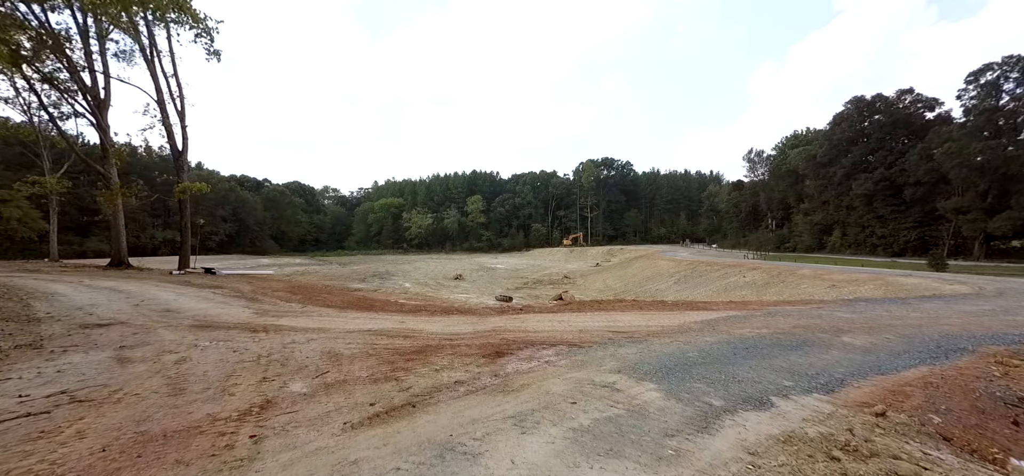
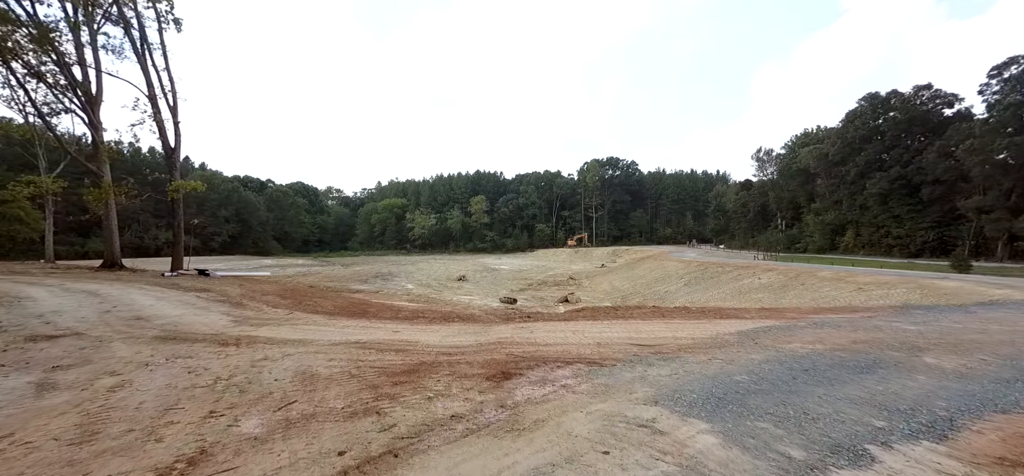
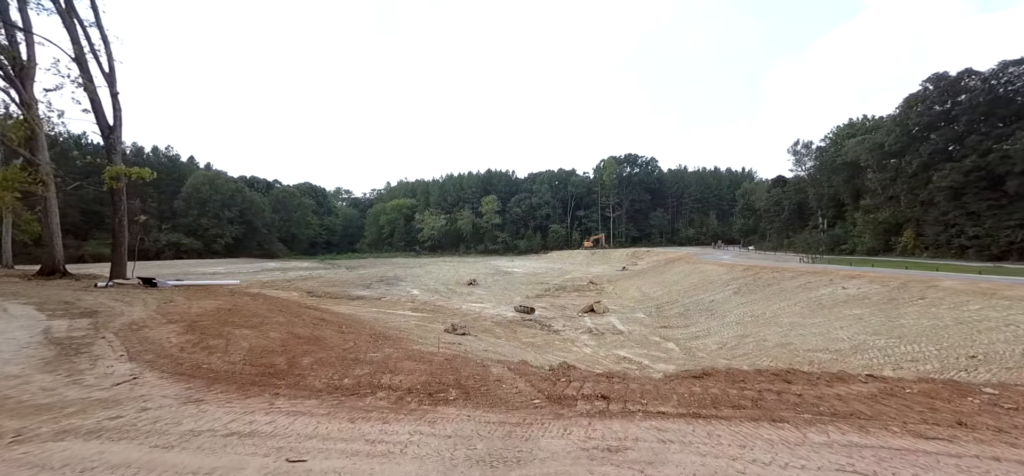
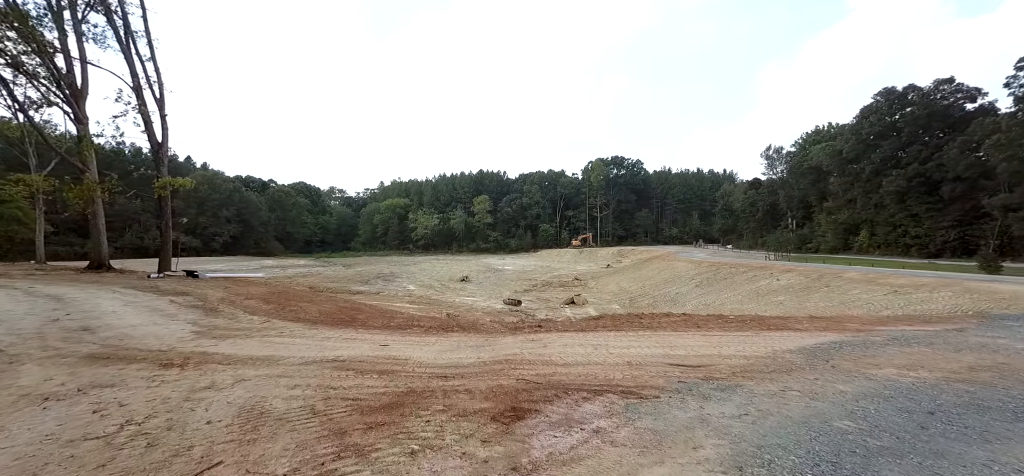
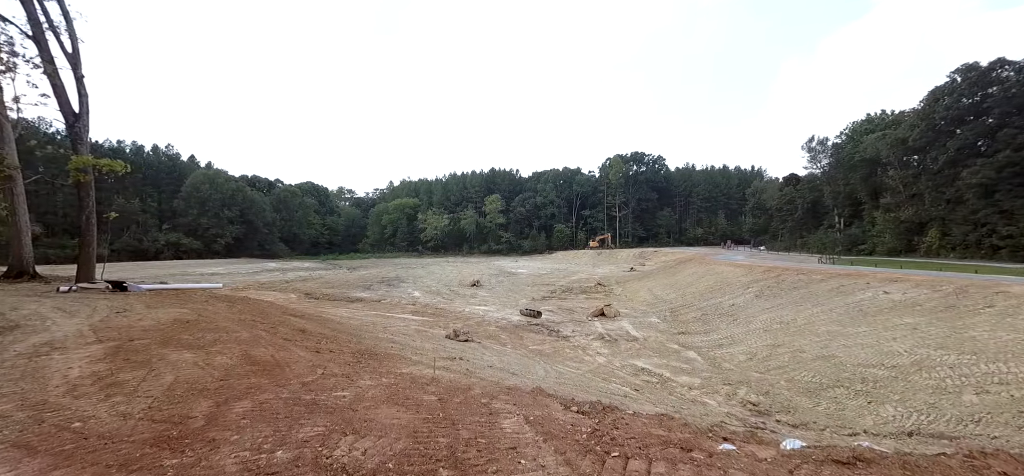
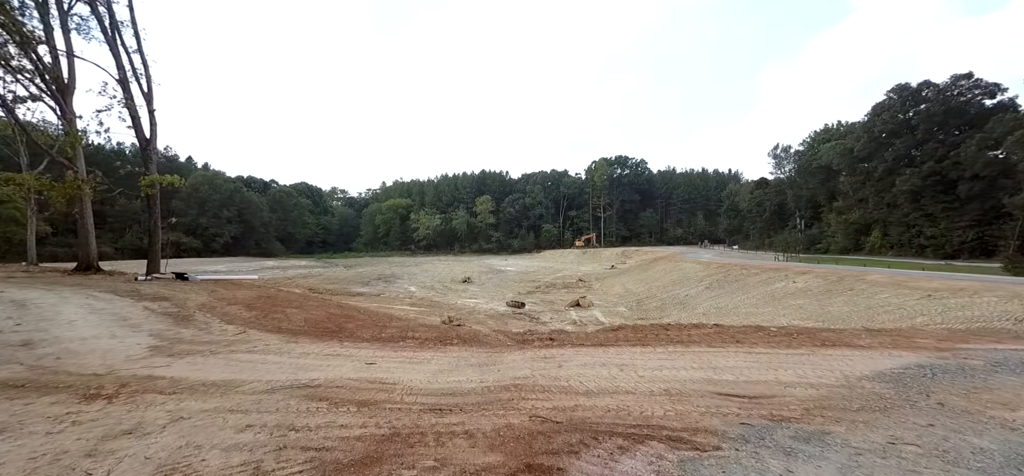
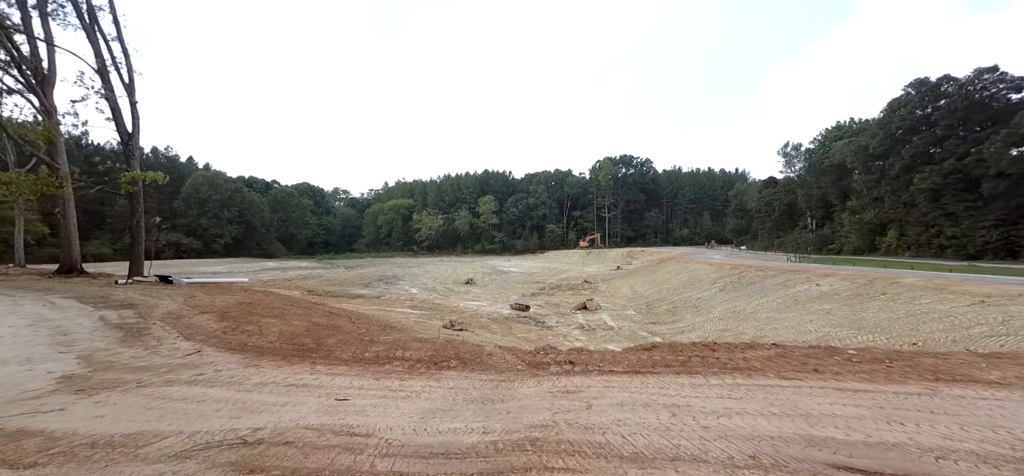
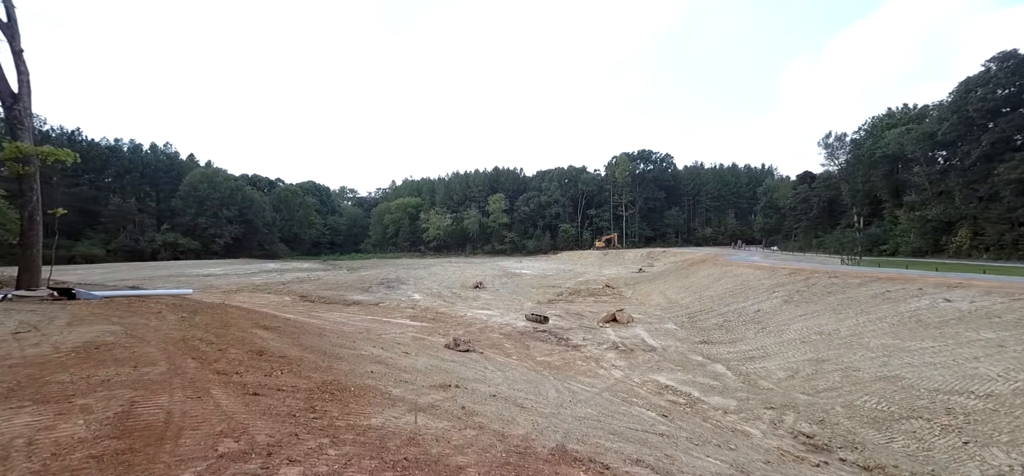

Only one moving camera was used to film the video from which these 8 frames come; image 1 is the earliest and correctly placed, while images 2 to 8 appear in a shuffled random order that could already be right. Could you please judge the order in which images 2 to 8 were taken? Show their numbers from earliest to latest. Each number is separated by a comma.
2, 4, 6, 7, 3, 5, 8
